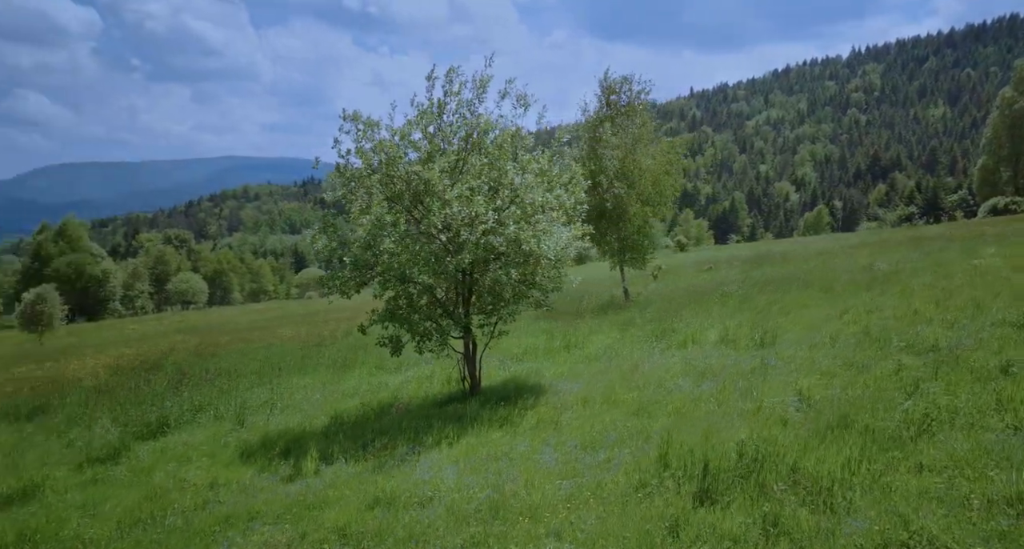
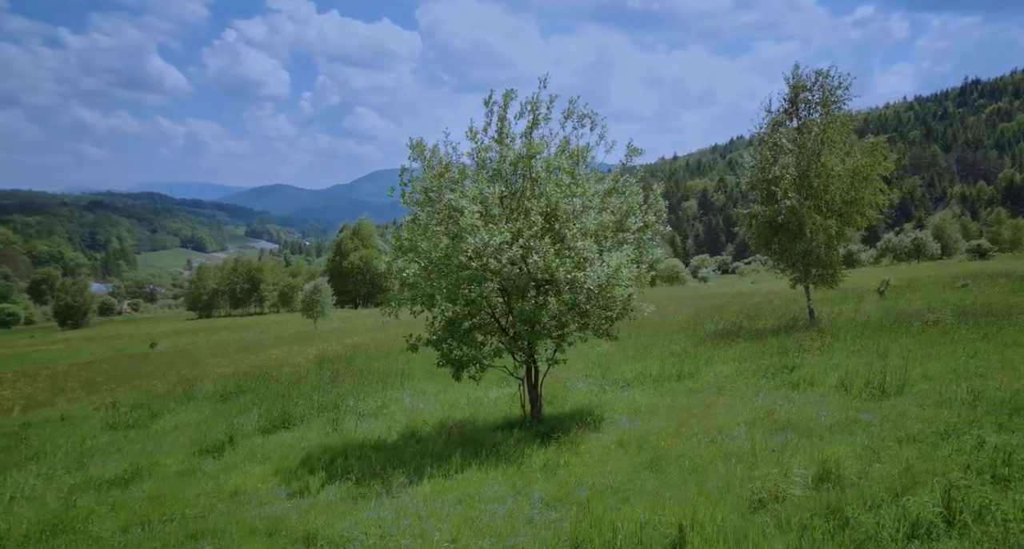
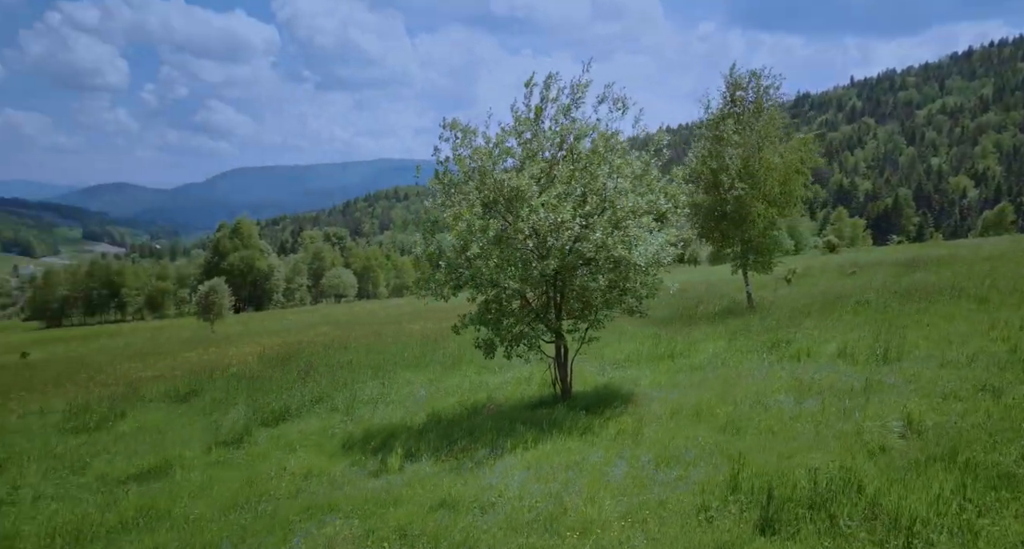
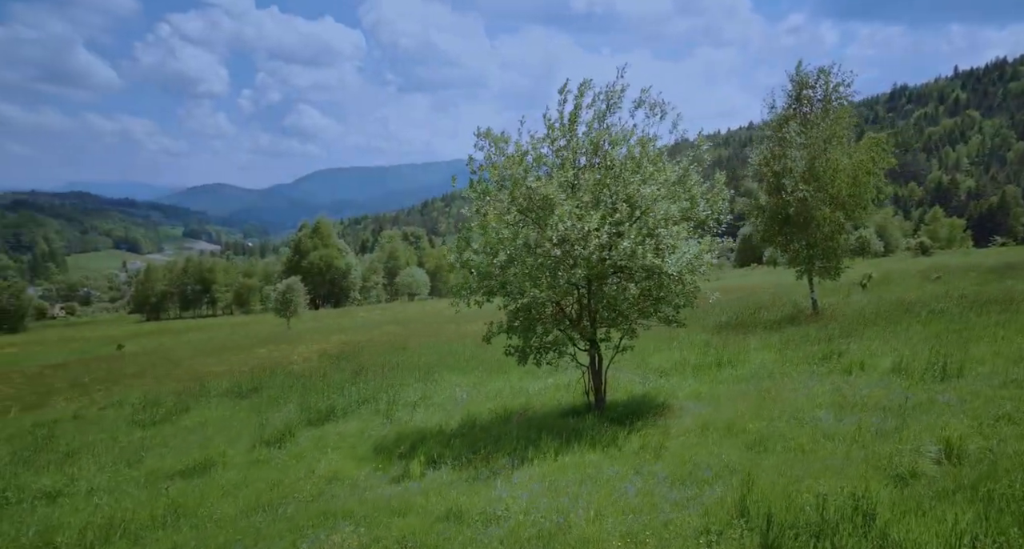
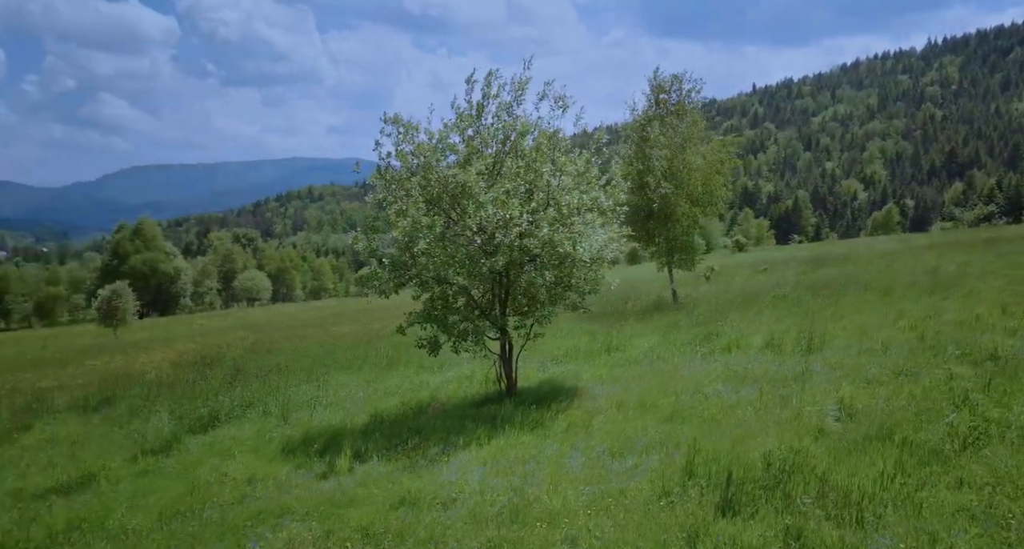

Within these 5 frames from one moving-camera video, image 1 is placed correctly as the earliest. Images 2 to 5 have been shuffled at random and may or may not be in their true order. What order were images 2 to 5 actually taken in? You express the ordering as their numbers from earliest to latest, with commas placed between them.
5, 3, 4, 2
